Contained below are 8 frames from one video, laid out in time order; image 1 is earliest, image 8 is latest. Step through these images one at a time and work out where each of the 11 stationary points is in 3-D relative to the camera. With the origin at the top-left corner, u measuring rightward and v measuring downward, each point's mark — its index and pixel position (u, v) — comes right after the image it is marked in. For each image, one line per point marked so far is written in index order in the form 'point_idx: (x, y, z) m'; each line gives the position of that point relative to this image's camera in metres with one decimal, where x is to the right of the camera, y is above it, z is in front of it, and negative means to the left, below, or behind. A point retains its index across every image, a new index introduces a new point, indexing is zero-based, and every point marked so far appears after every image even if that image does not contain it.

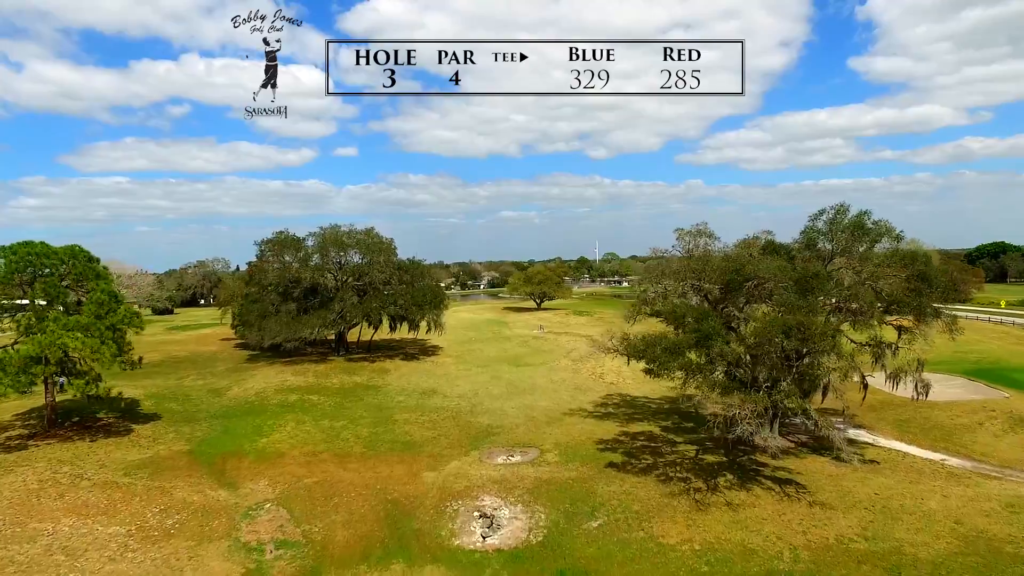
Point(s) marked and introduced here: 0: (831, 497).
0: (+7.8, -5.1, +15.1) m
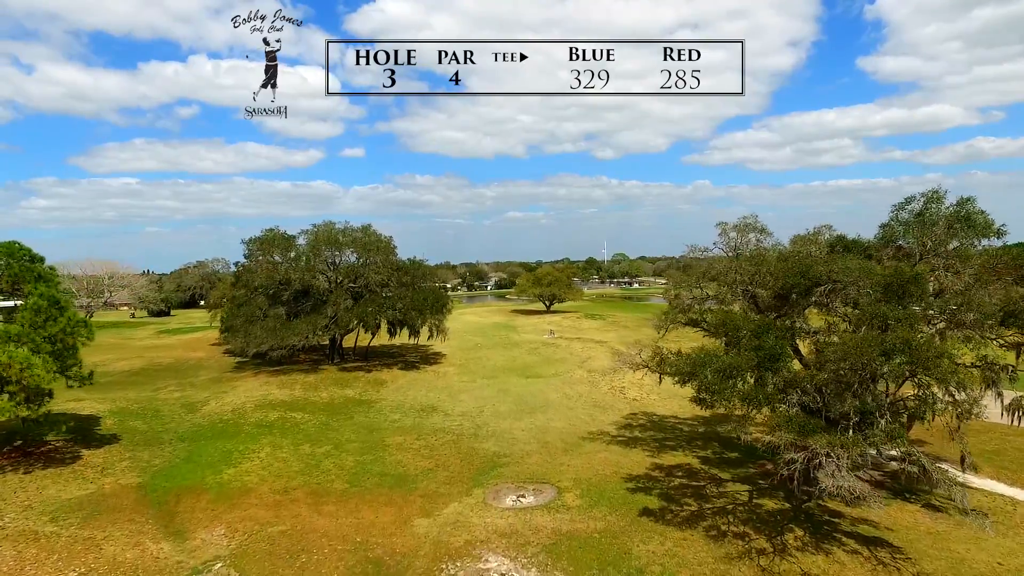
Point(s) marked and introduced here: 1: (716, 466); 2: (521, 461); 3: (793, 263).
0: (+8.1, -5.3, +11.6) m
1: (+5.8, -5.1, +17.5) m
2: (+0.3, -5.4, +19.1) m
3: (+7.1, +0.6, +15.4) m
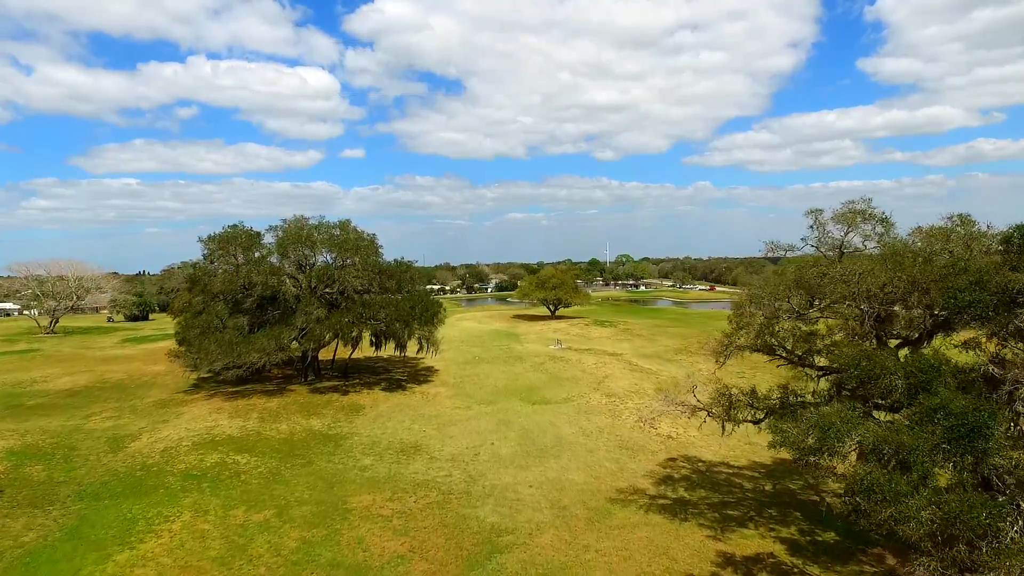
0: (+8.2, -5.5, +6.2) m
1: (+5.9, -5.3, +12.1) m
2: (+0.4, -5.7, +13.7) m
3: (+7.2, +0.4, +10.1) m
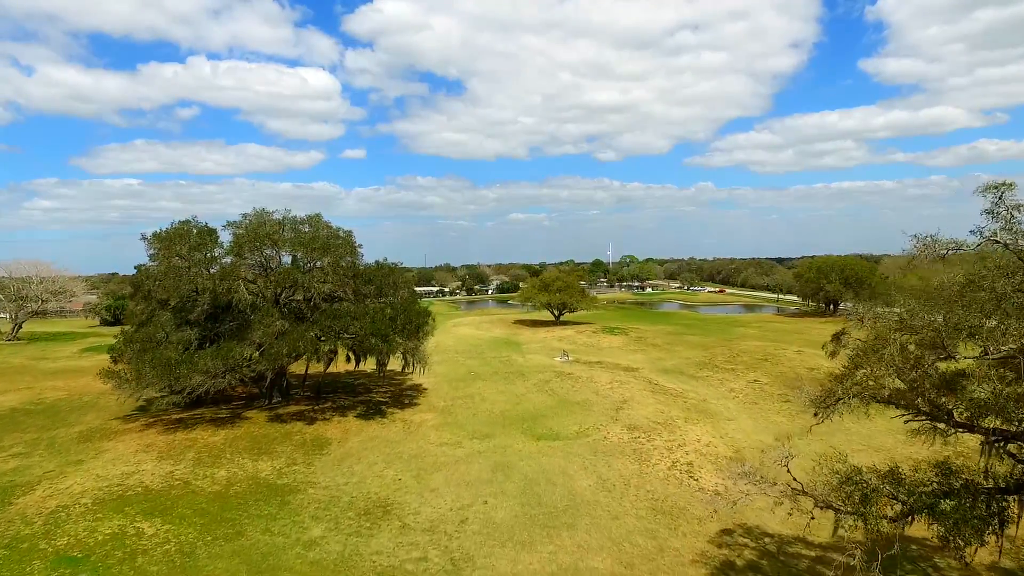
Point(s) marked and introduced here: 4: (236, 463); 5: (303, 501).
0: (+8.1, -5.8, +1.2) m
1: (+5.9, -5.6, +7.1) m
2: (+0.4, -5.9, +8.8) m
3: (+7.1, +0.1, +5.1) m
4: (-8.7, -5.5, +19.4) m
5: (-5.6, -5.7, +16.6) m
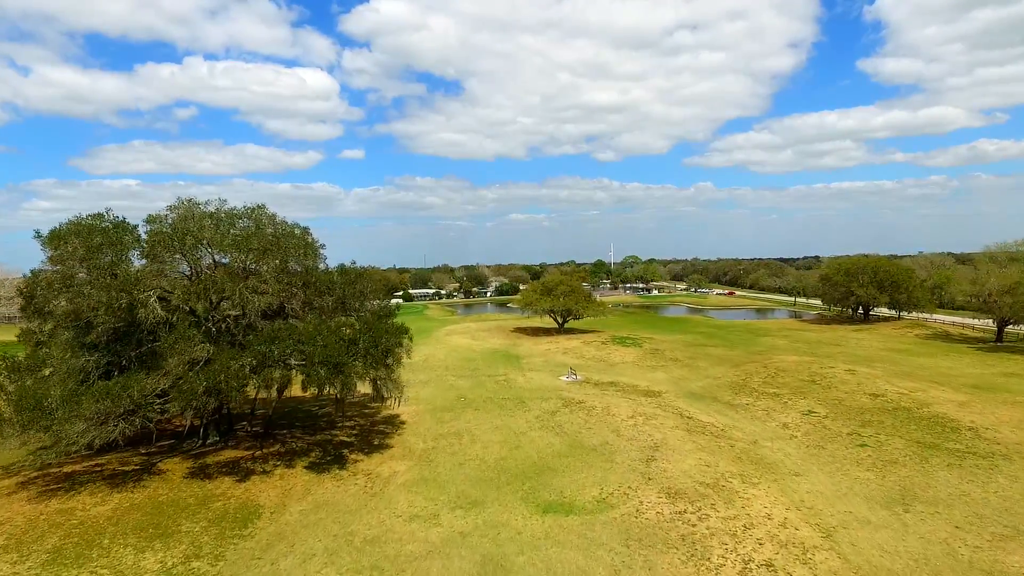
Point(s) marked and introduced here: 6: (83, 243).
0: (+8.1, -6.1, -4.7) m
1: (+5.8, -6.0, +1.3) m
2: (+0.3, -6.3, +2.9) m
3: (+7.1, -0.3, -0.8) m
4: (-8.8, -5.9, +13.5) m
5: (-5.7, -6.1, +10.7) m
6: (-13.7, +1.4, +20.1) m
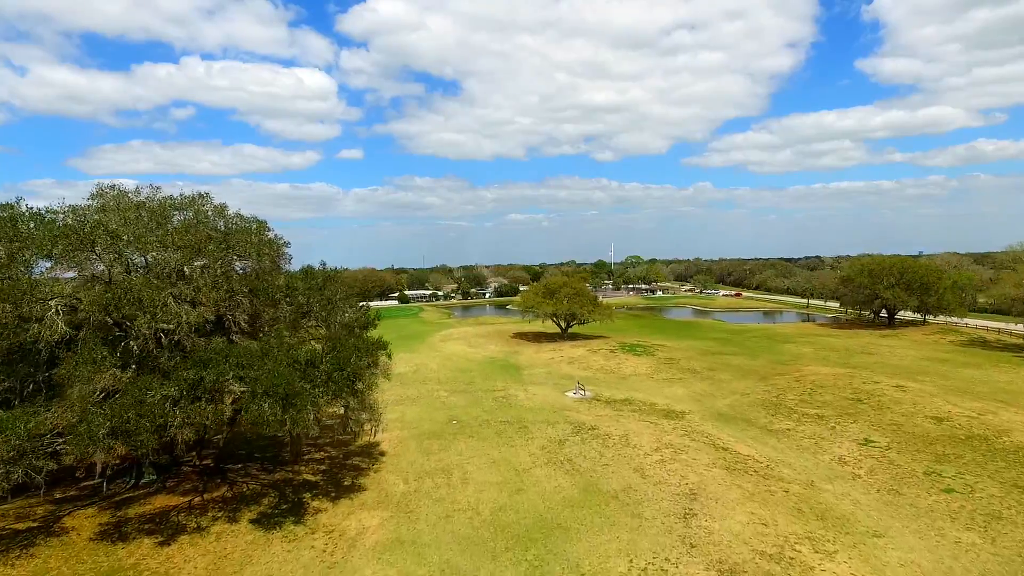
0: (+8.1, -6.3, -8.7) m
1: (+5.8, -6.1, -2.7) m
2: (+0.3, -6.5, -1.1) m
3: (+7.1, -0.4, -4.8) m
4: (-8.8, -6.1, +9.5) m
5: (-5.7, -6.3, +6.7) m
6: (-13.7, +1.2, +16.1) m
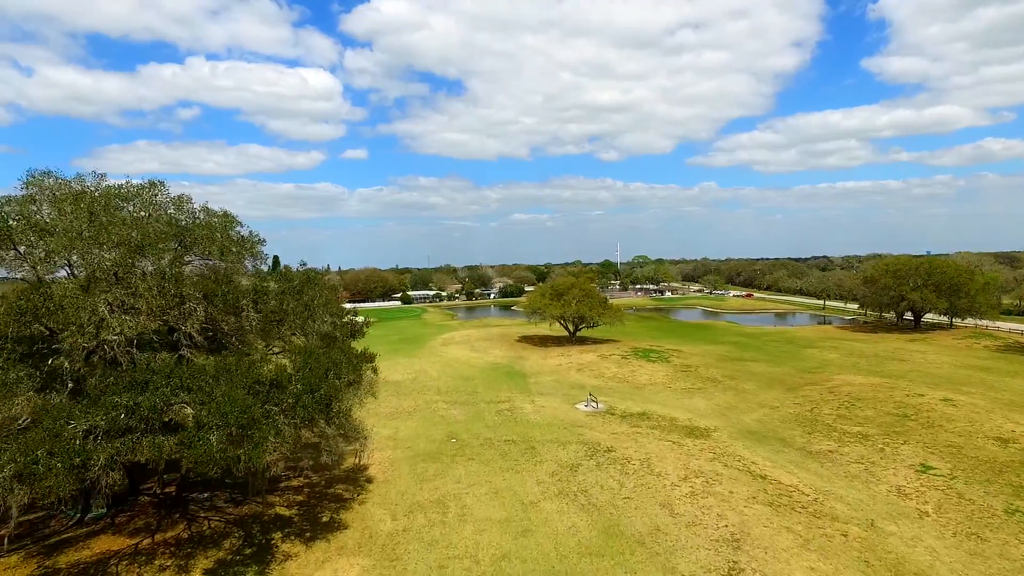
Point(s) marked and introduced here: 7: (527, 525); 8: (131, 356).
0: (+8.1, -6.4, -11.3) m
1: (+5.8, -6.2, -5.4) m
2: (+0.4, -6.6, -3.8) m
3: (+7.1, -0.5, -7.5) m
4: (-8.7, -6.2, +6.9) m
5: (-5.6, -6.4, +4.1) m
6: (-13.6, +1.1, +13.6) m
7: (+0.3, -5.6, +14.8) m
8: (-7.9, -1.4, +13.0) m
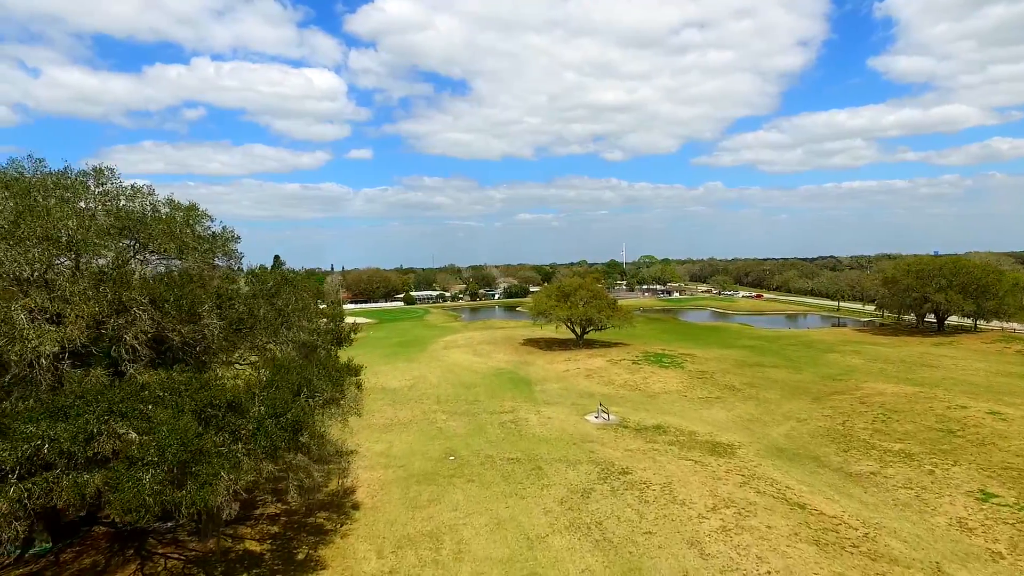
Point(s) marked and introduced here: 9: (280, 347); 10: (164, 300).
0: (+8.0, -6.5, -13.5) m
1: (+5.8, -6.3, -7.5) m
2: (+0.3, -6.6, -5.9) m
3: (+7.0, -0.6, -9.6) m
4: (-8.7, -6.2, +4.9) m
5: (-5.6, -6.4, +2.0) m
6: (-13.5, +1.1, +11.6) m
7: (+0.4, -5.7, +12.7) m
8: (-7.8, -1.4, +10.9) m
9: (-5.3, -1.3, +14.5) m
10: (-6.7, -0.3, +12.6) m
